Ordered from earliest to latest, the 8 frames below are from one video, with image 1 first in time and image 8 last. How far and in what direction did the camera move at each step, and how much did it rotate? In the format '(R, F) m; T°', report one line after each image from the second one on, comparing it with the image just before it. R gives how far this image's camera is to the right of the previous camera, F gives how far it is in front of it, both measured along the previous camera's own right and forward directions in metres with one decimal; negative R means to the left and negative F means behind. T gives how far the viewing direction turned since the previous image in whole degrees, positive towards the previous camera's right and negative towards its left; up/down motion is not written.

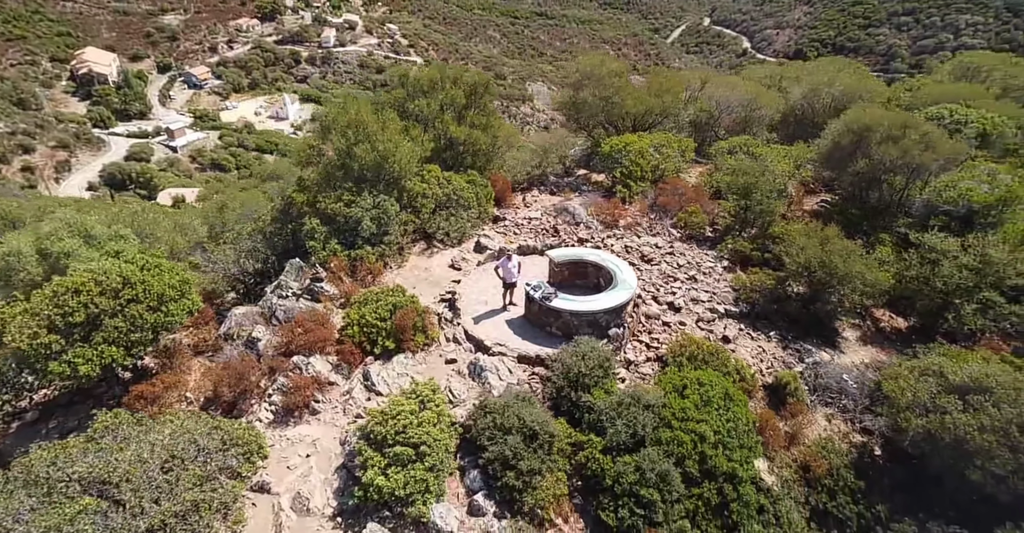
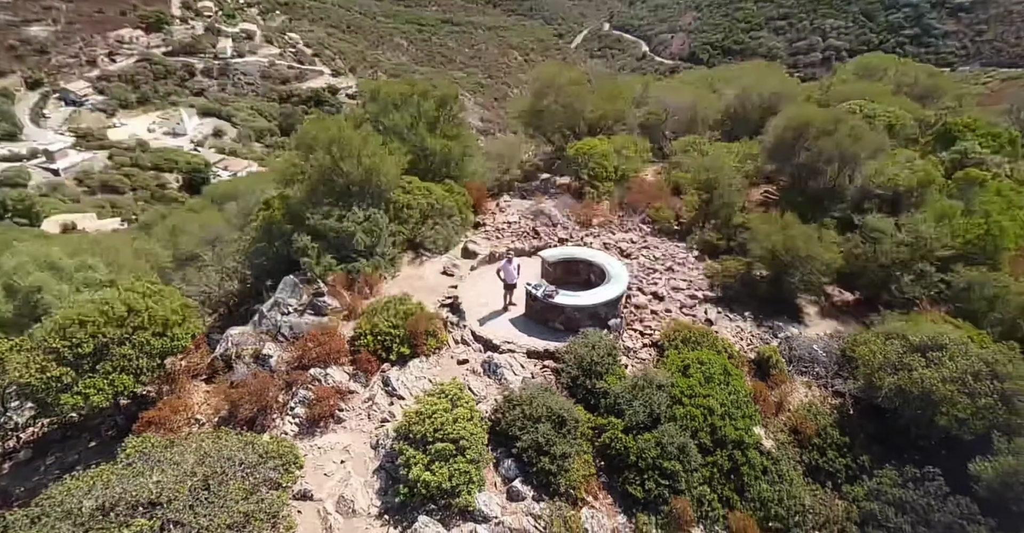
(-1.4, -0.5) m; +6°
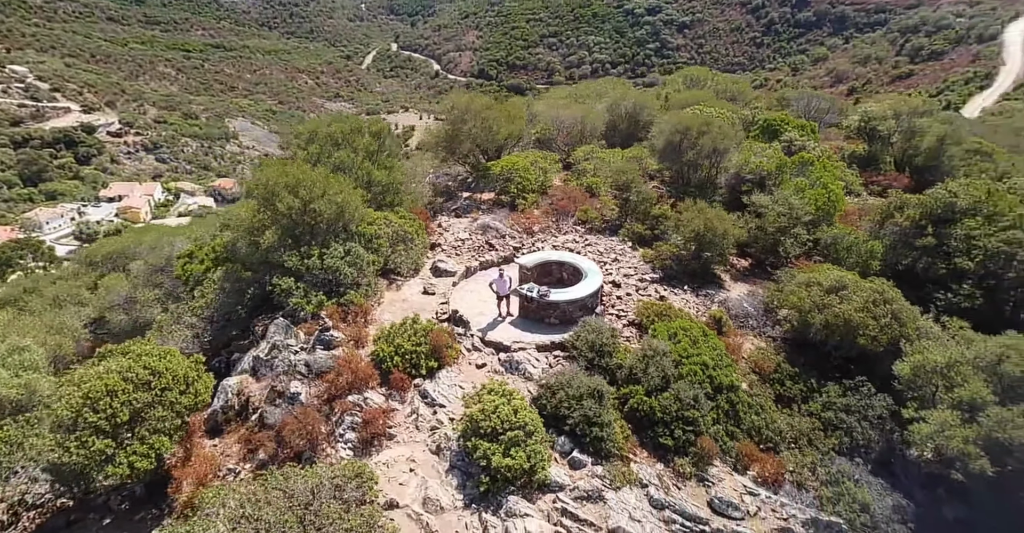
(-3.2, -0.9) m; +14°
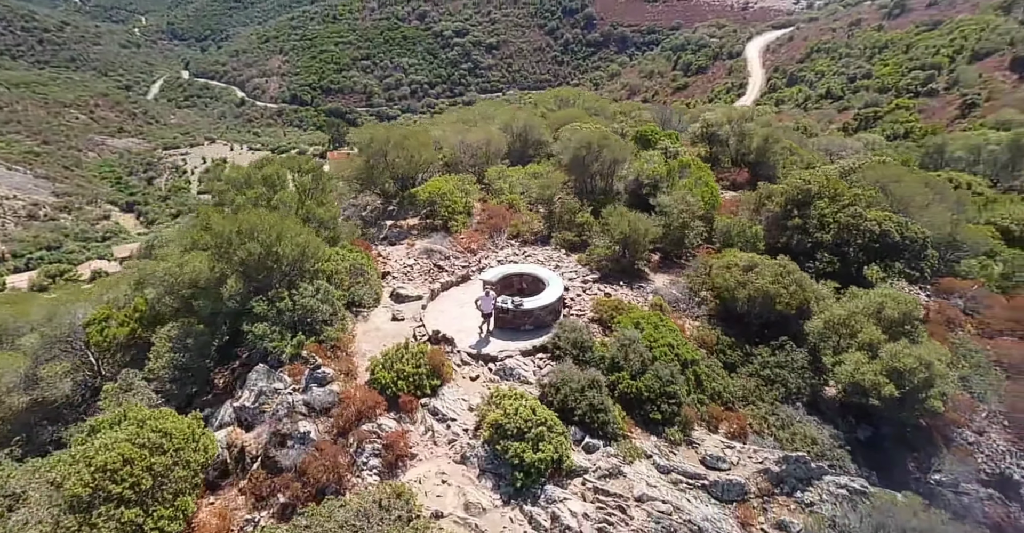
(-2.5, -0.7) m; +12°
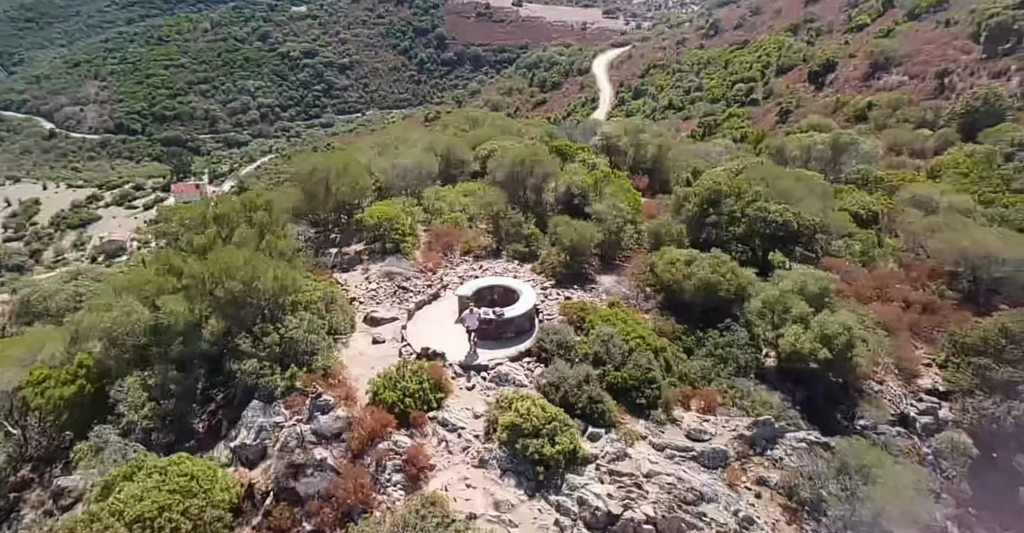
(-2.0, -0.7) m; +9°
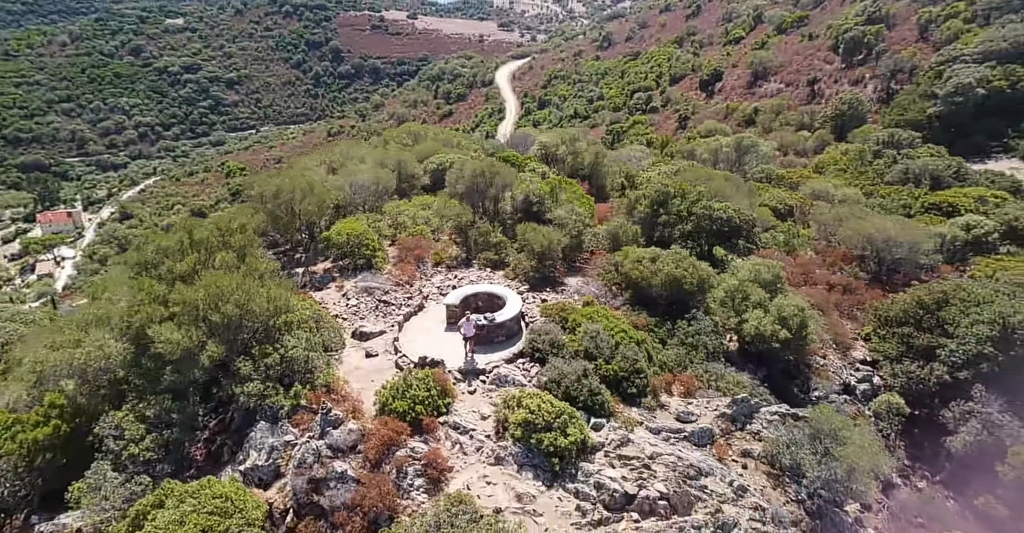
(-1.4, -0.6) m; +6°
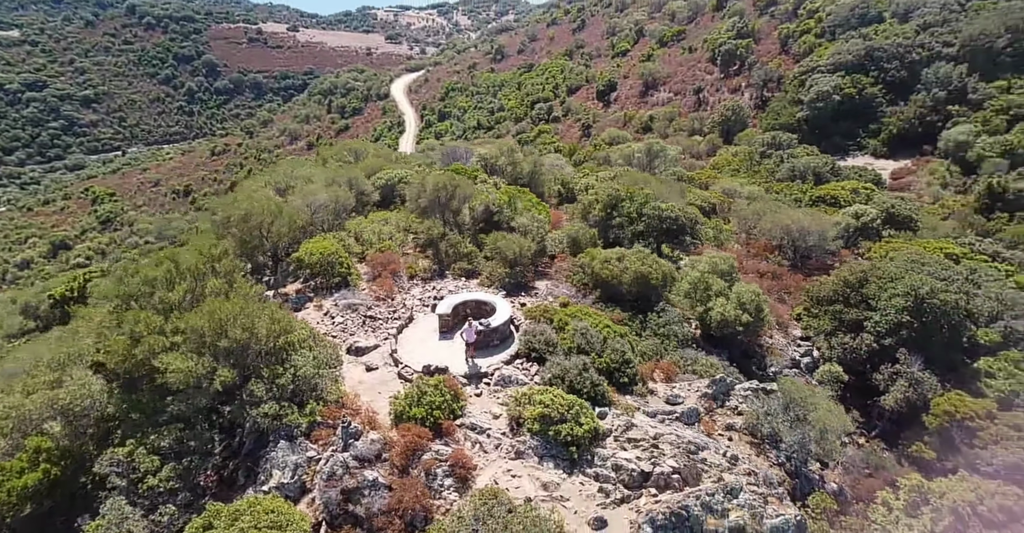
(-1.7, -0.8) m; +7°
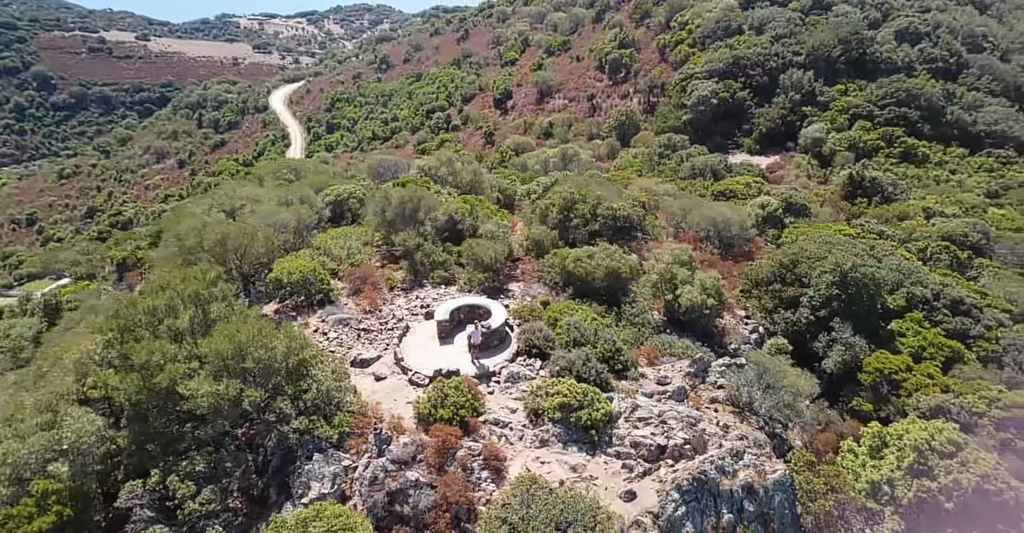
(-2.1, -1.0) m; +7°
